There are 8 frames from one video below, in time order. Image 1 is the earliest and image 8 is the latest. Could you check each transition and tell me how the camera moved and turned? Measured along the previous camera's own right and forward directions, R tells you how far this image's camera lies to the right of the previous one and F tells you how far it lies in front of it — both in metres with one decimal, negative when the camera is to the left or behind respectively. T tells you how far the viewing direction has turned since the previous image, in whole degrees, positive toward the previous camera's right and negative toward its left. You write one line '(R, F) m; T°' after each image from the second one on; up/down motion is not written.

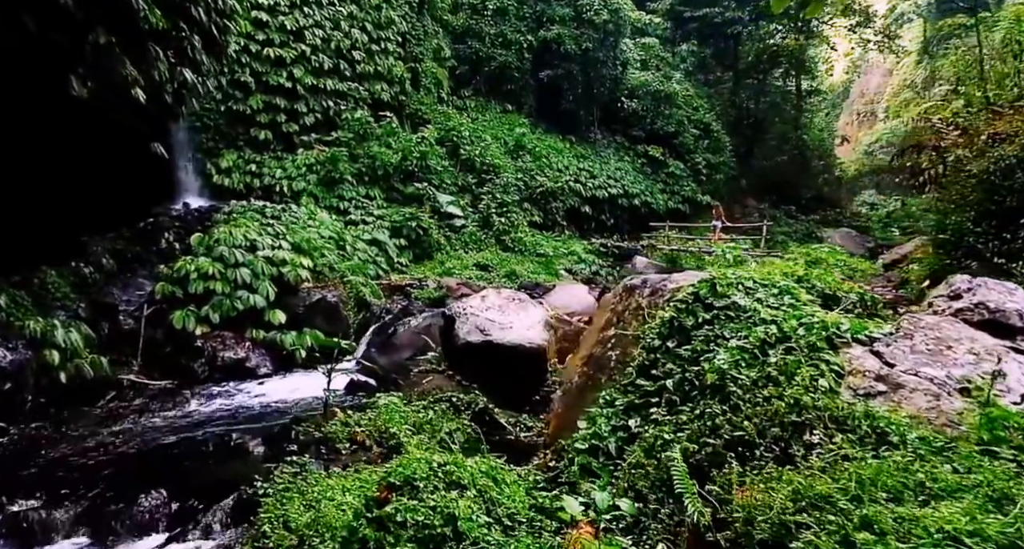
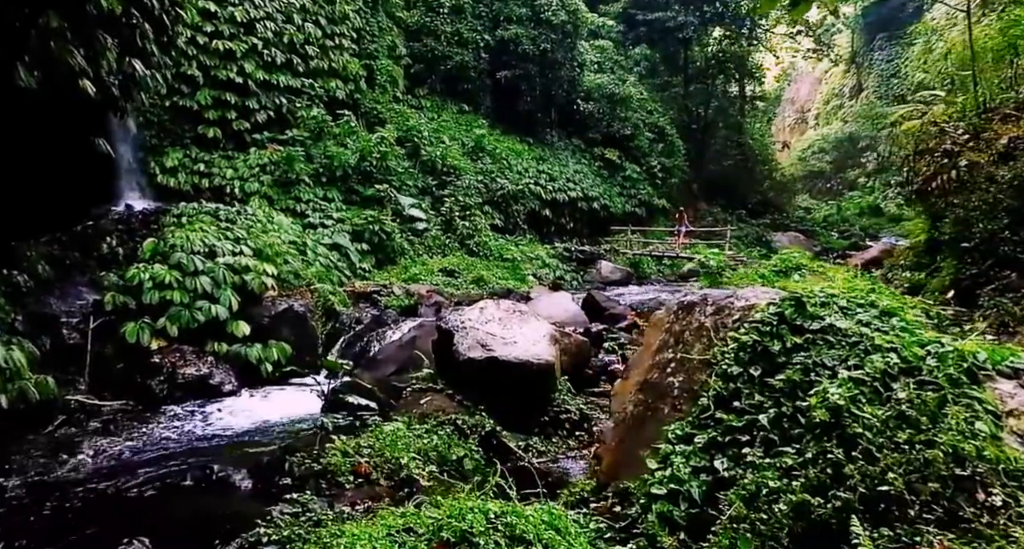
(-0.4, +0.3) m; +5°
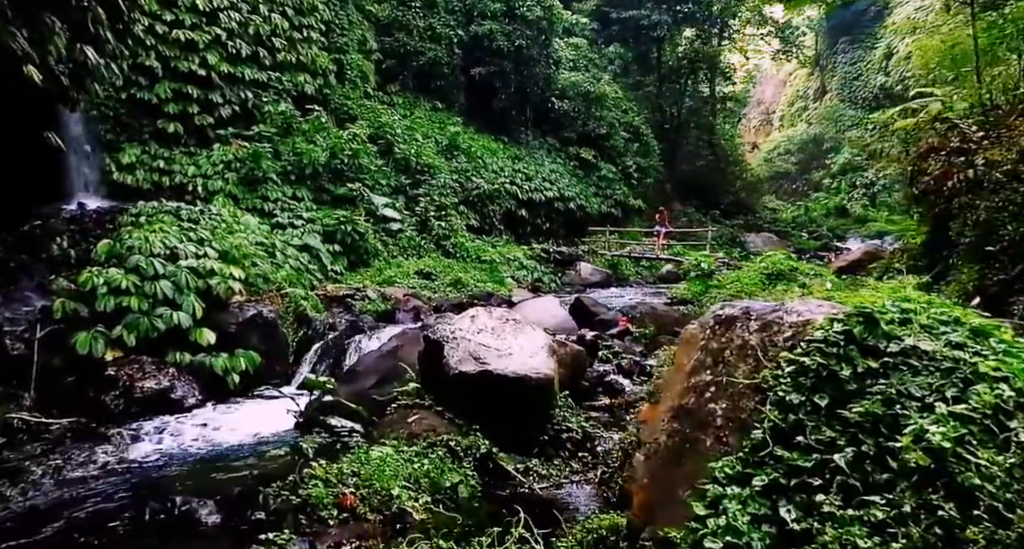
(-0.2, +0.4) m; +3°
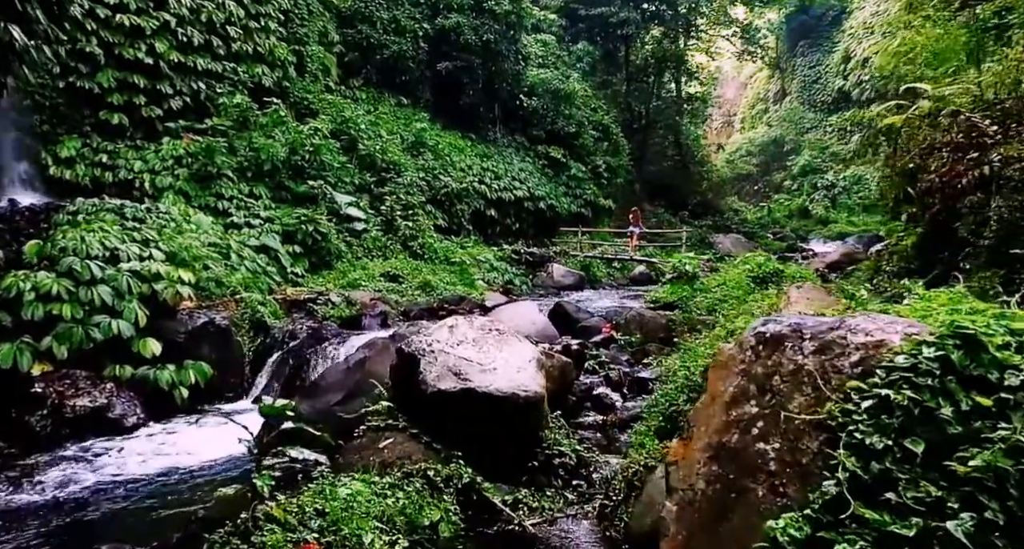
(-0.1, +0.5) m; +3°
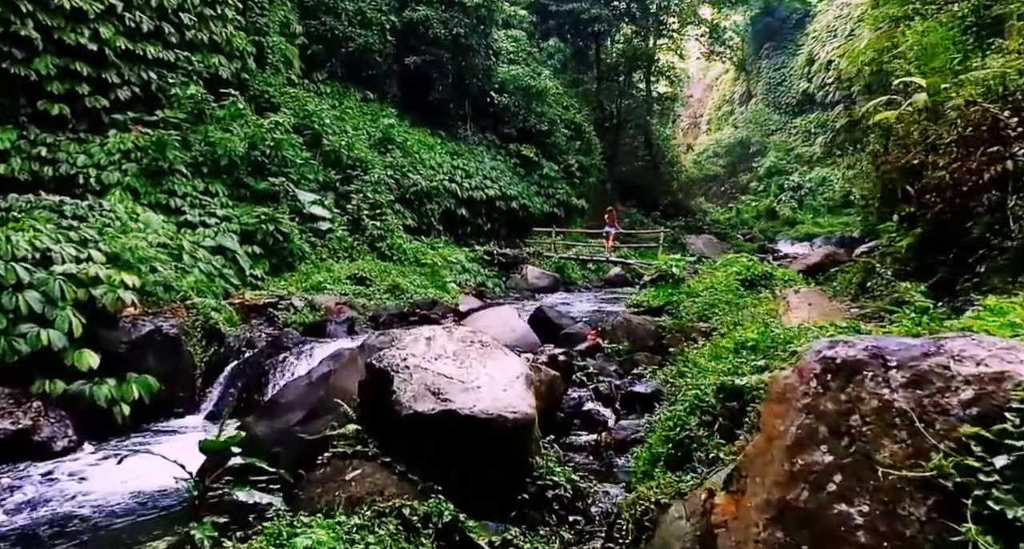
(-0.1, +0.5) m; +3°
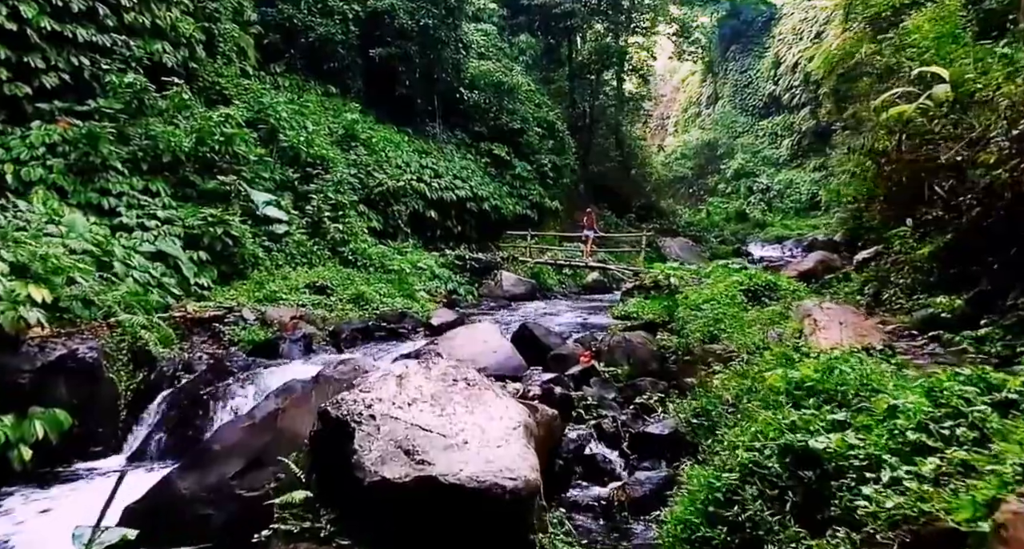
(-0.1, +0.8) m; +3°
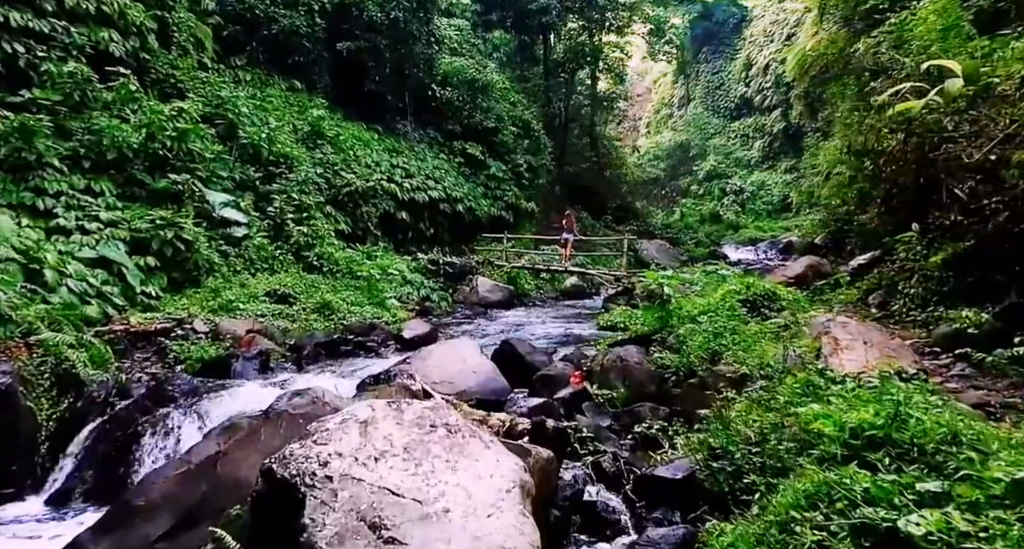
(-0.1, +0.6) m; +2°
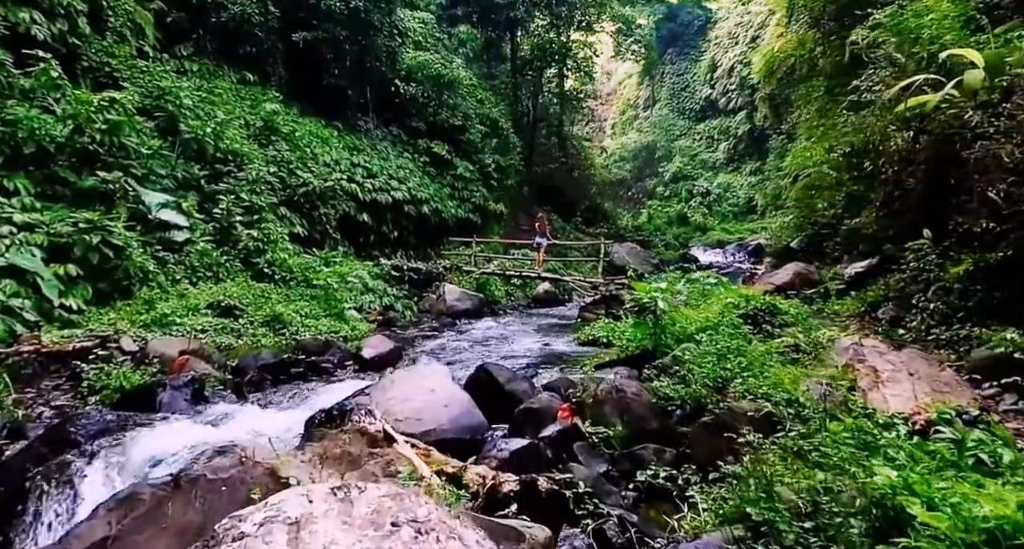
(-0.1, +0.7) m; +3°
